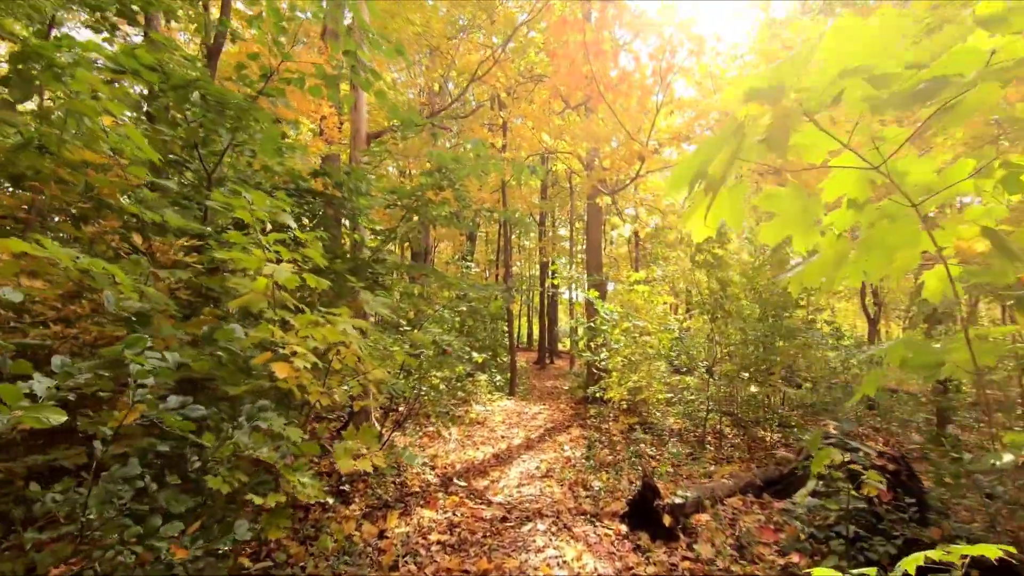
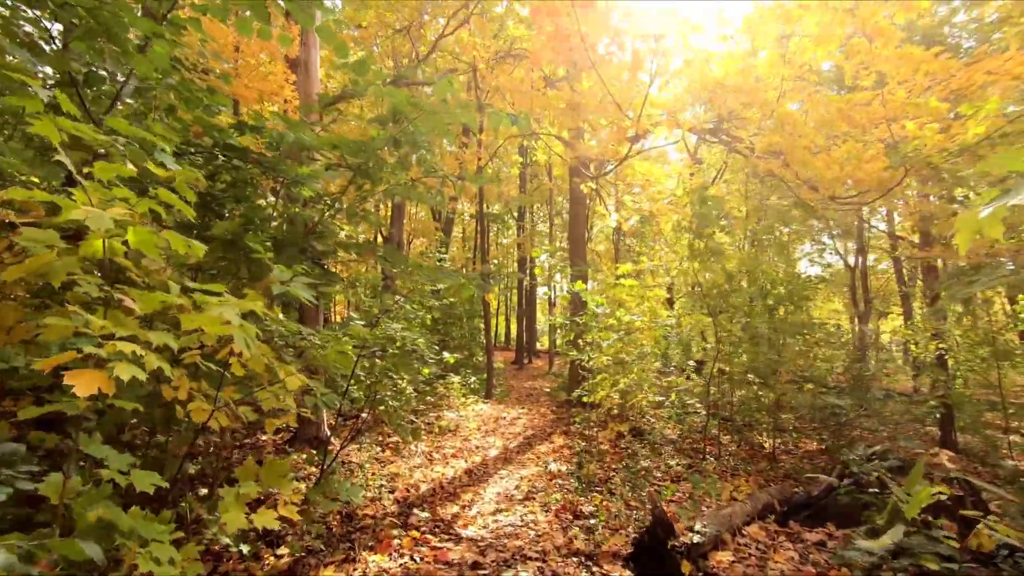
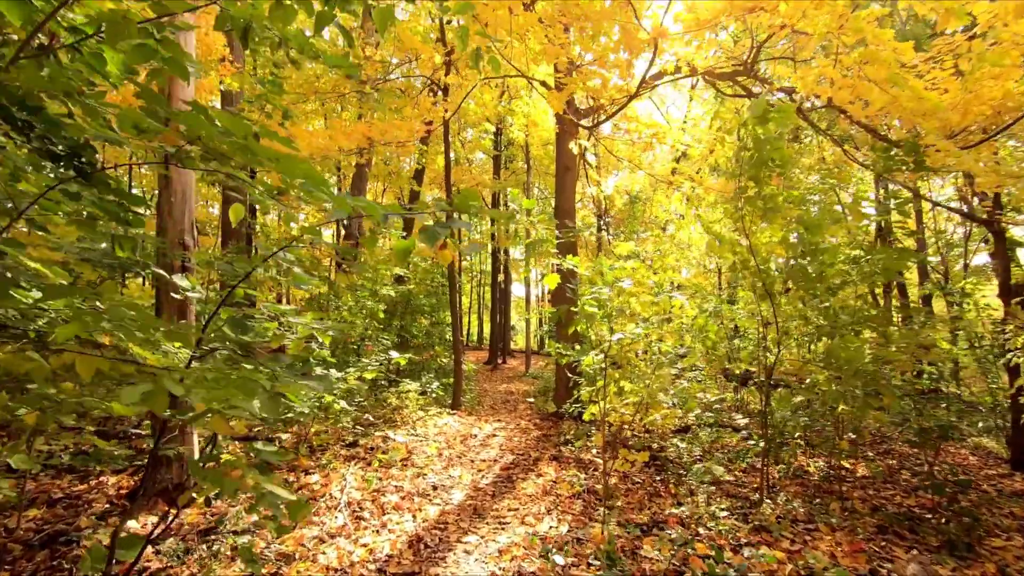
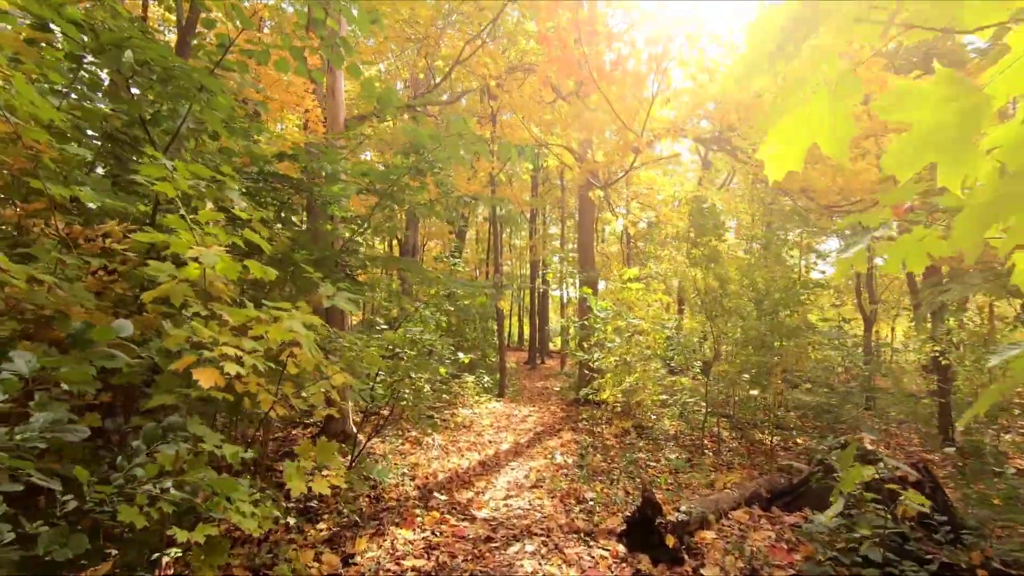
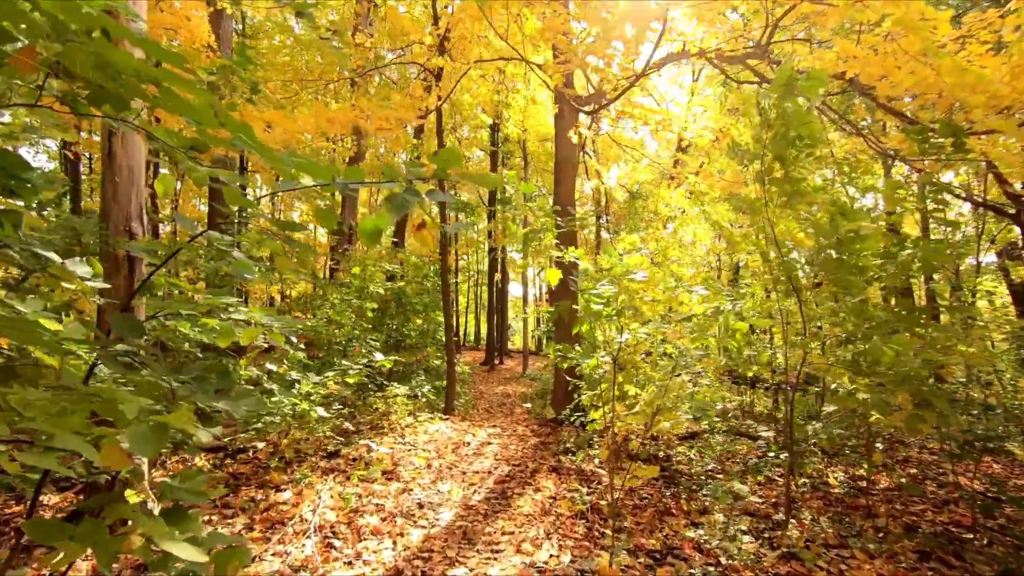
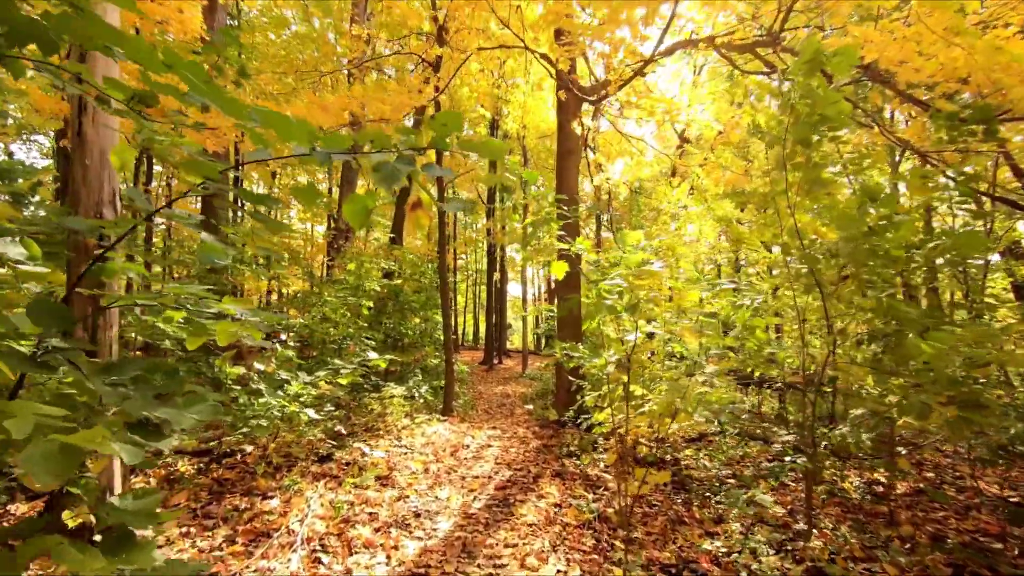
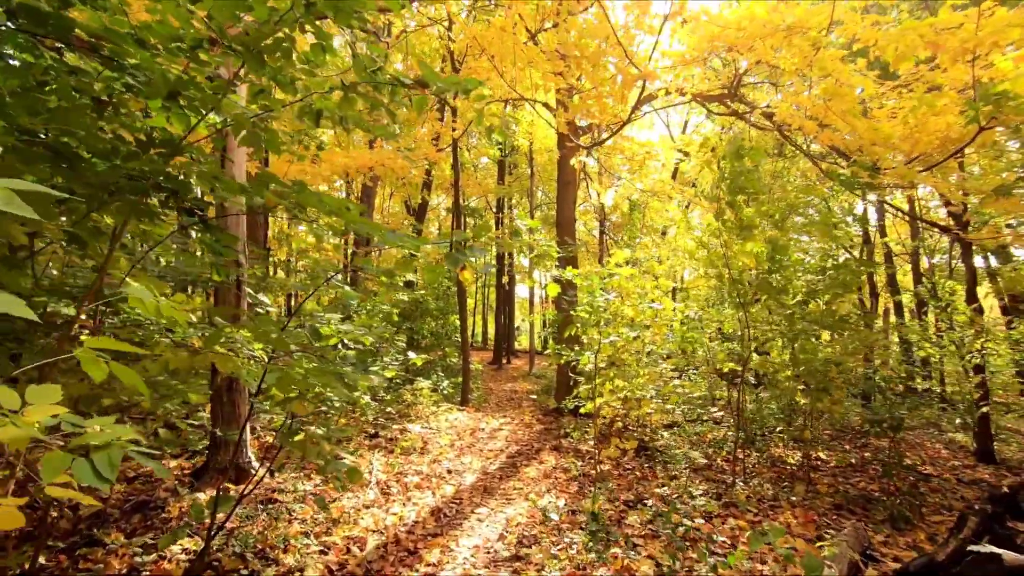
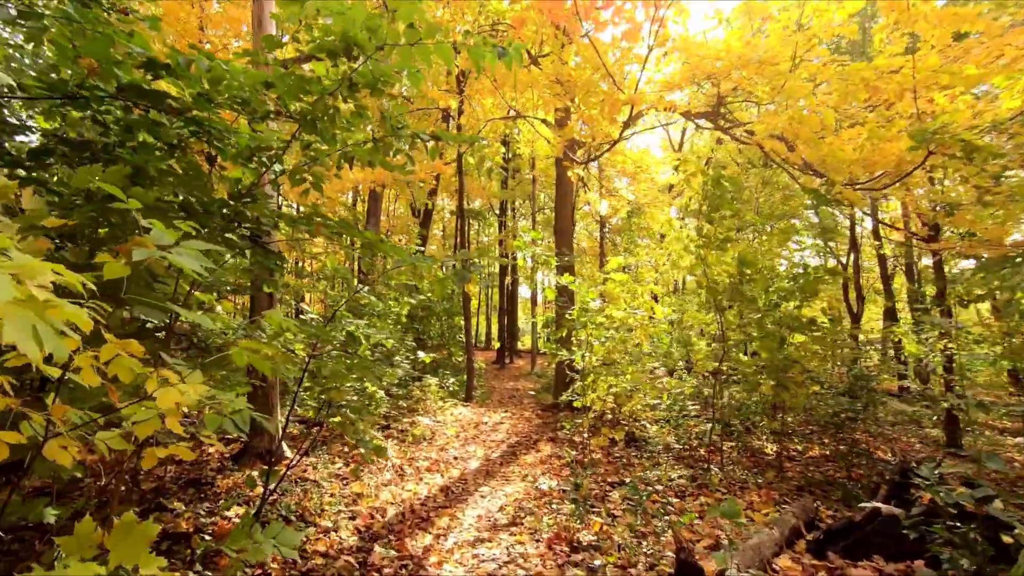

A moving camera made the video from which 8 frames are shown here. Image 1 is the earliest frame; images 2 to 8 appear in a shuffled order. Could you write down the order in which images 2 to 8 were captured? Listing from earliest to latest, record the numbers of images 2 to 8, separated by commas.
4, 2, 8, 7, 3, 5, 6
